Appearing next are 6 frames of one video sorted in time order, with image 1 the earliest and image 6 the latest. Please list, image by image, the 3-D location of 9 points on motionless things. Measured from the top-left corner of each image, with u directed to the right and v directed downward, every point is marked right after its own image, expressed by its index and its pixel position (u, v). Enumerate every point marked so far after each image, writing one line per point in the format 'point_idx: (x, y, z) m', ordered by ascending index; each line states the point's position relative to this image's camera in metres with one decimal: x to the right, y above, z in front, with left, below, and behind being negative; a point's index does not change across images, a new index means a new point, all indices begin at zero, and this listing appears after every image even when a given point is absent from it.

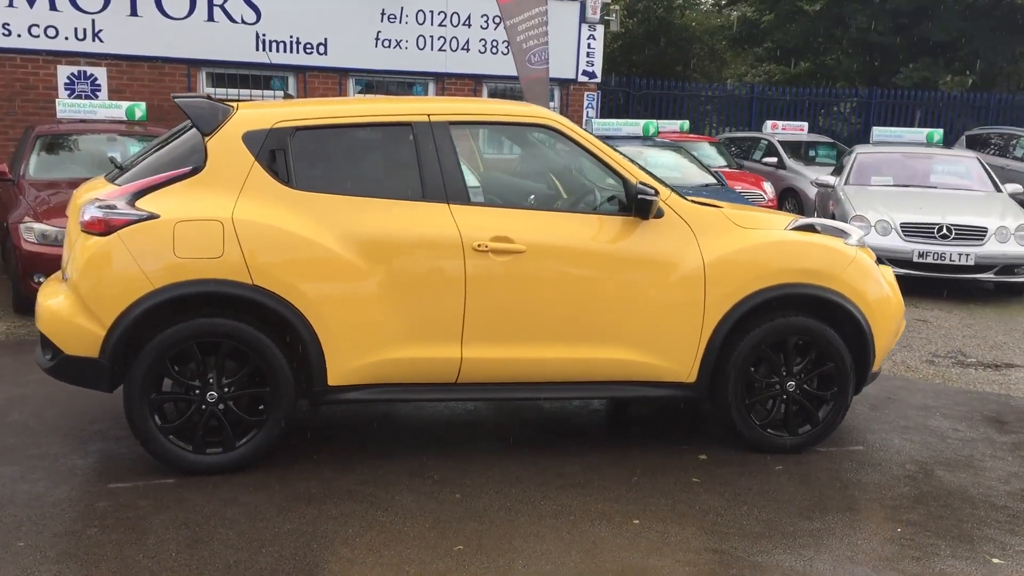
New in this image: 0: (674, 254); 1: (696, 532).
0: (+0.7, +0.2, +4.5) m
1: (+0.7, -0.9, +3.8) m
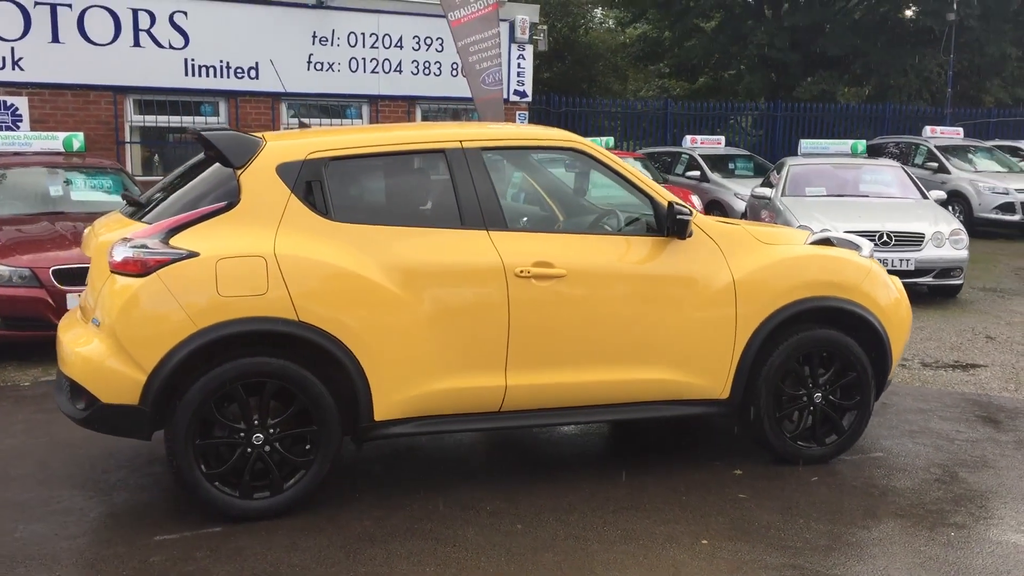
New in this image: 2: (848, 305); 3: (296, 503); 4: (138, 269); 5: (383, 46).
0: (+0.9, +0.1, +4.5) m
1: (+0.9, -1.0, +3.8) m
2: (+1.6, -0.1, +4.8) m
3: (-0.9, -0.9, +4.1) m
4: (-1.4, +0.1, +3.9) m
5: (-1.7, +3.1, +13.1) m
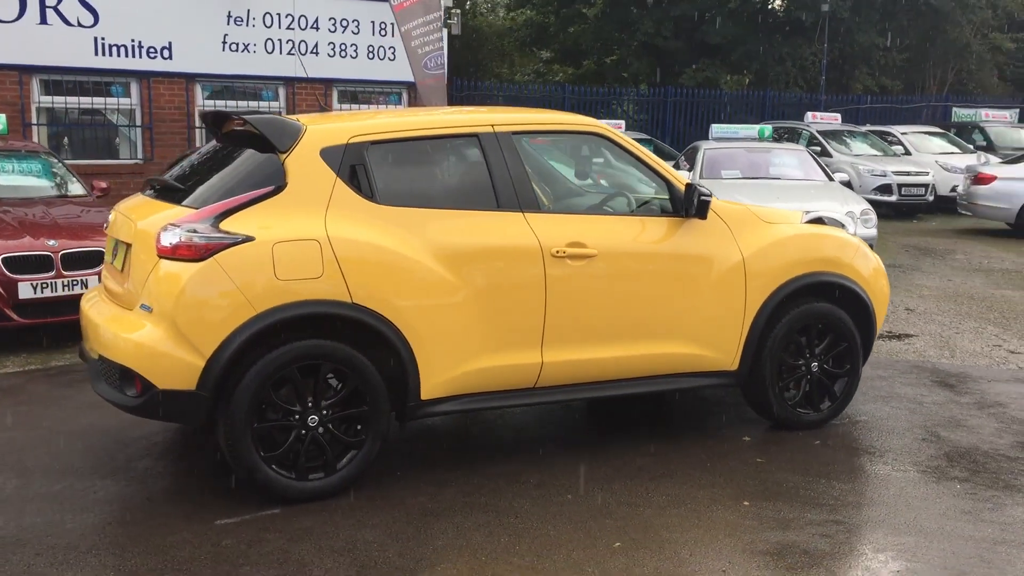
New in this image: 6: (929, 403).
0: (+1.0, +0.2, +4.8) m
1: (+1.2, -0.9, +4.1) m
2: (+1.6, 0.0, +5.1) m
3: (-0.7, -0.8, +4.1) m
4: (-1.2, +0.1, +3.9) m
5: (-2.7, +3.3, +12.9) m
6: (+2.3, -0.6, +5.7) m
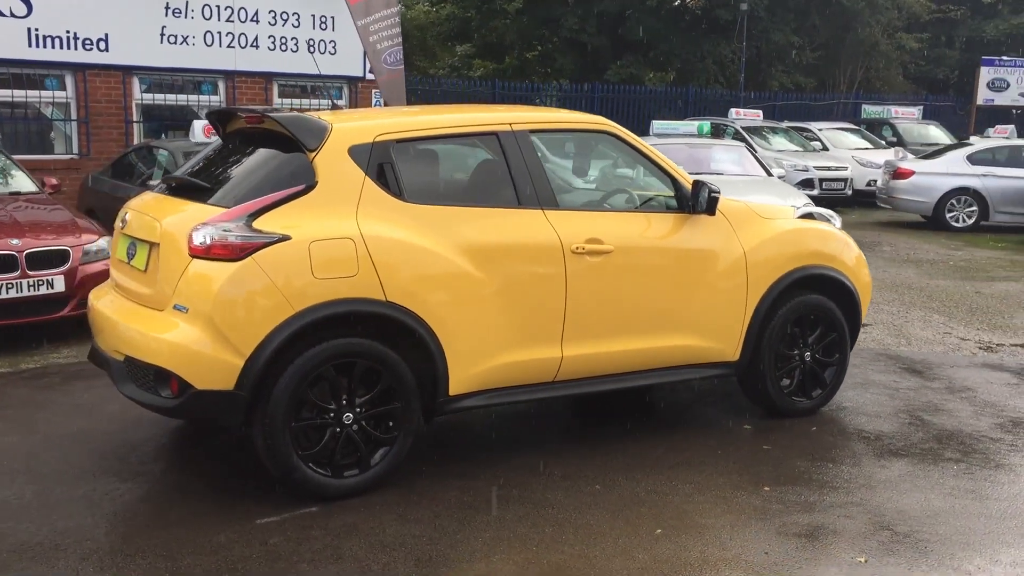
0: (+1.0, +0.2, +5.0) m
1: (+1.3, -0.8, +4.3) m
2: (+1.7, +0.1, +5.3) m
3: (-0.5, -0.8, +4.2) m
4: (-1.1, +0.1, +3.8) m
5: (-3.4, +3.3, +12.7) m
6: (+2.3, -0.6, +6.0) m
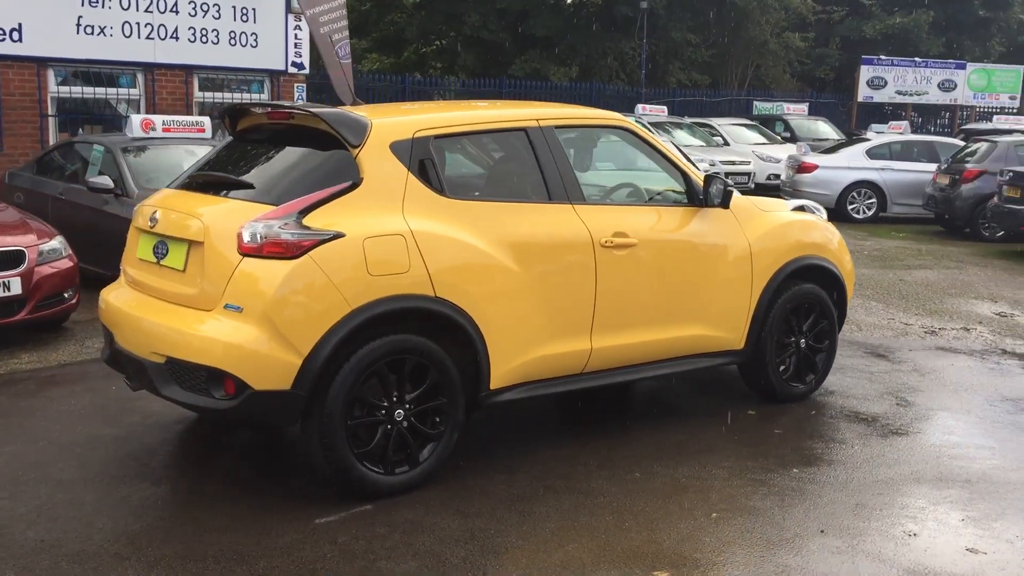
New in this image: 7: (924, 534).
0: (+1.1, +0.3, +5.1) m
1: (+1.5, -0.8, +4.5) m
2: (+1.7, +0.1, +5.6) m
3: (-0.3, -0.8, +4.2) m
4: (-0.8, +0.1, +3.8) m
5: (-4.2, +3.3, +12.3) m
6: (+2.2, -0.5, +6.3) m
7: (+1.5, -0.9, +3.8) m
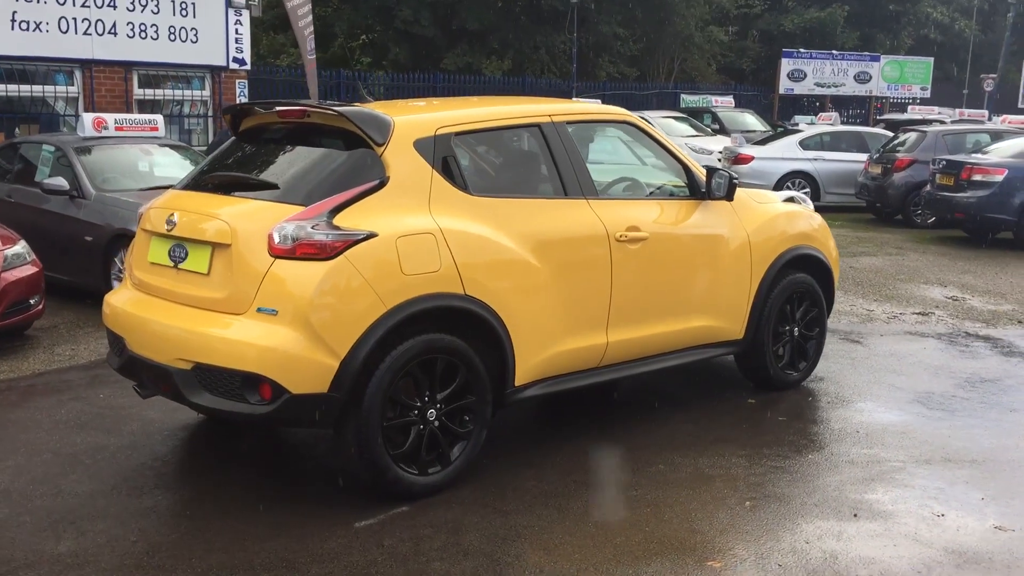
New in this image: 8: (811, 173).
0: (+1.1, +0.3, +5.2) m
1: (+1.5, -0.7, +4.6) m
2: (+1.7, +0.2, +5.7) m
3: (-0.2, -0.8, +4.1) m
4: (-0.7, +0.1, +3.7) m
5: (-4.8, +3.3, +11.9) m
6: (+2.2, -0.4, +6.5) m
7: (+1.7, -0.9, +3.9) m
8: (+5.0, +1.9, +17.2) m
